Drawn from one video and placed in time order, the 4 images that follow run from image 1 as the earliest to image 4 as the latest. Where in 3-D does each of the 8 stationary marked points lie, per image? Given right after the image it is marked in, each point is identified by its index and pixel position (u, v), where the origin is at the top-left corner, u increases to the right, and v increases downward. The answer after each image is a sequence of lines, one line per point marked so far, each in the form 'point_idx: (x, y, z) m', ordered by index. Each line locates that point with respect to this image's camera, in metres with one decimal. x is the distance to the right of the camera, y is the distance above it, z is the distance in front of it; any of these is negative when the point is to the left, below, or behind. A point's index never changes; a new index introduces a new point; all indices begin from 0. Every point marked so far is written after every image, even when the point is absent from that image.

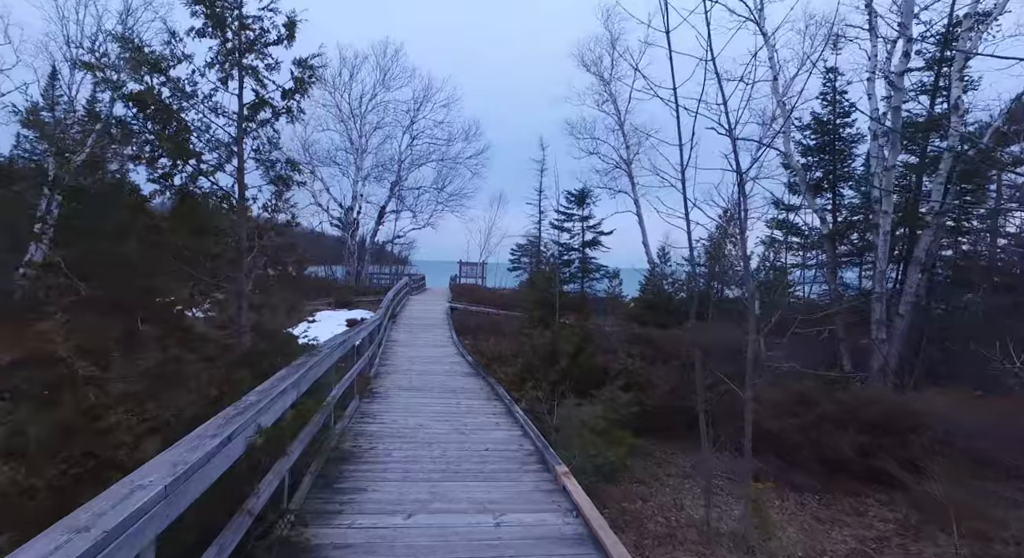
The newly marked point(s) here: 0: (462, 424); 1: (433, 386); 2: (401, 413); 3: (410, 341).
0: (-0.6, -1.7, +6.6) m
1: (-1.2, -1.7, +9.1) m
2: (-1.3, -1.6, +7.0) m
3: (-2.8, -1.8, +16.3) m
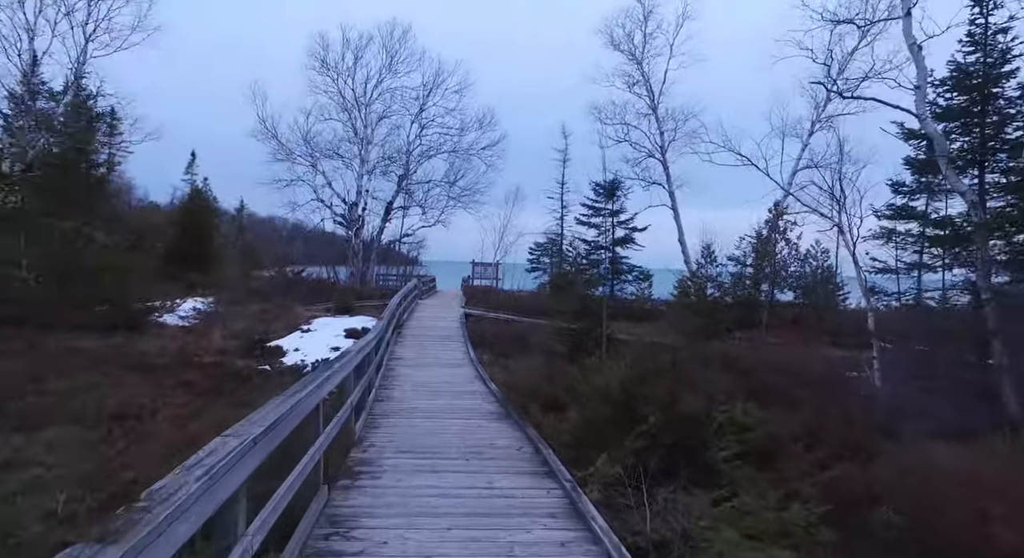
0: (-0.1, -1.7, +3.7) m
1: (-0.7, -1.8, +6.2) m
2: (-0.8, -1.7, +4.1) m
3: (-2.2, -1.9, +13.4) m
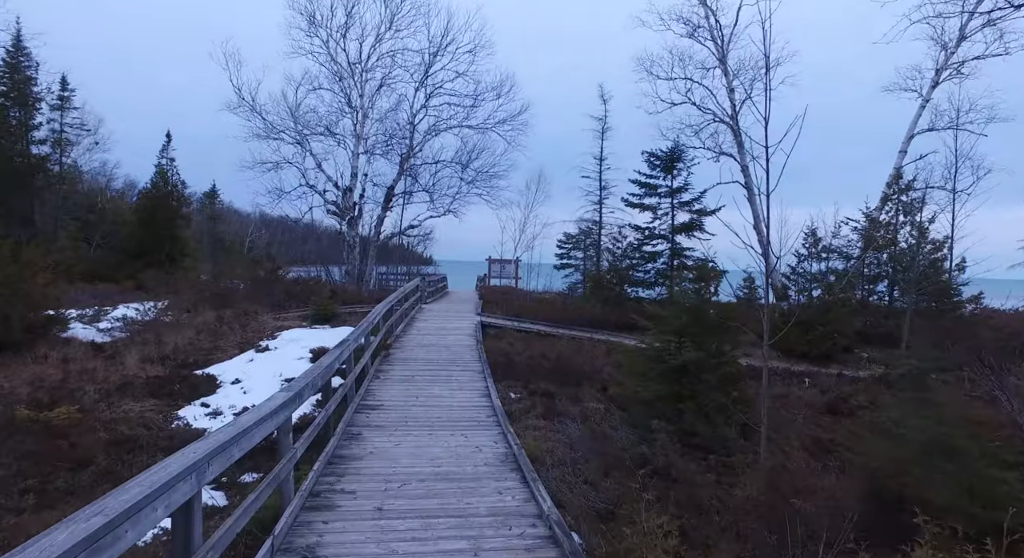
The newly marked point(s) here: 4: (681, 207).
0: (+0.4, -1.7, -1.6) m
1: (-0.2, -1.7, +0.9) m
2: (-0.4, -1.7, -1.2) m
3: (-1.5, -1.8, +8.1) m
4: (+5.3, +2.3, +18.2) m
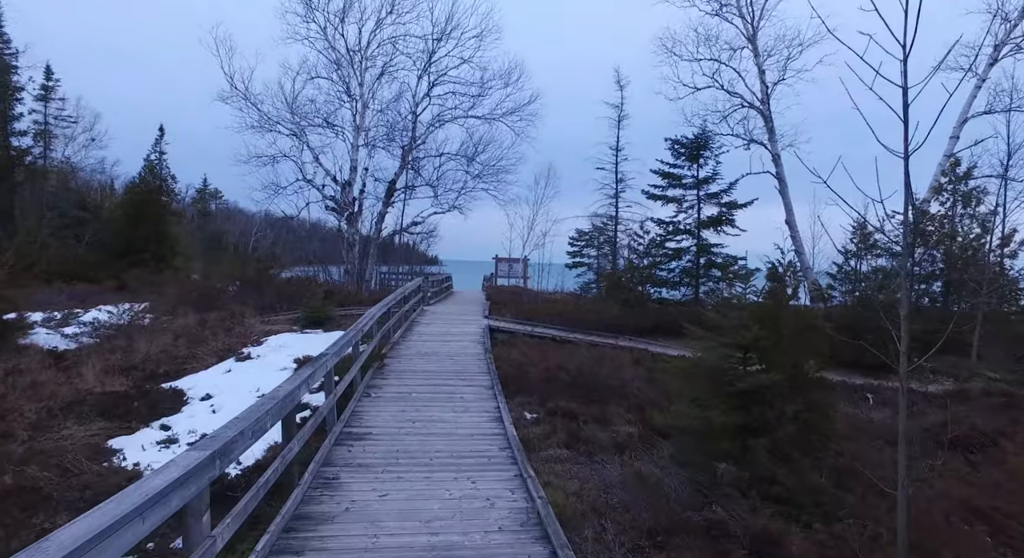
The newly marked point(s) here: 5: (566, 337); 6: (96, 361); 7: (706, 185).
0: (+0.5, -1.7, -3.2) m
1: (0.0, -1.7, -0.7) m
2: (-0.2, -1.7, -2.8) m
3: (-1.3, -1.8, +6.6) m
4: (+5.6, +2.3, +16.5) m
5: (+1.3, -1.4, +13.6) m
6: (-8.2, -1.6, +11.5) m
7: (+5.6, +2.7, +16.7) m
